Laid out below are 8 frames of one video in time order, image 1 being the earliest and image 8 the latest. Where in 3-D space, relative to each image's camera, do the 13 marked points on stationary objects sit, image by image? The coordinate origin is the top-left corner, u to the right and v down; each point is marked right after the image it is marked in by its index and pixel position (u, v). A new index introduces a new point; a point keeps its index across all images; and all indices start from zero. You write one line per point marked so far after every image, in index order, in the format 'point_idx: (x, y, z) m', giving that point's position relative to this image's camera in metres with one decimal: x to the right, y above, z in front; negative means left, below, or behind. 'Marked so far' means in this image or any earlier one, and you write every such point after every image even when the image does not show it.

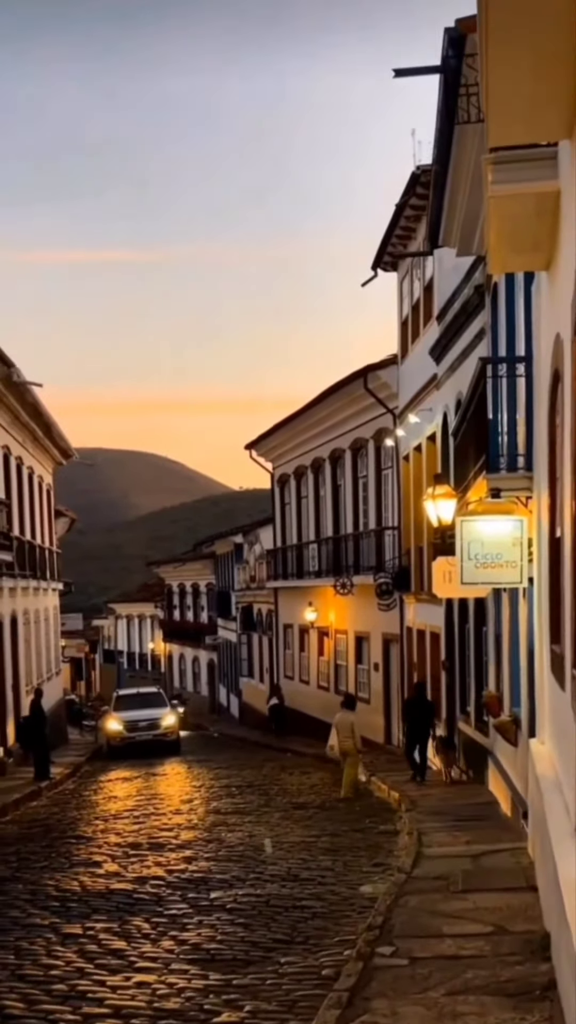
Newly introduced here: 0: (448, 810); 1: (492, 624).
0: (+1.8, -3.3, +14.4) m
1: (+2.4, -1.4, +15.7) m
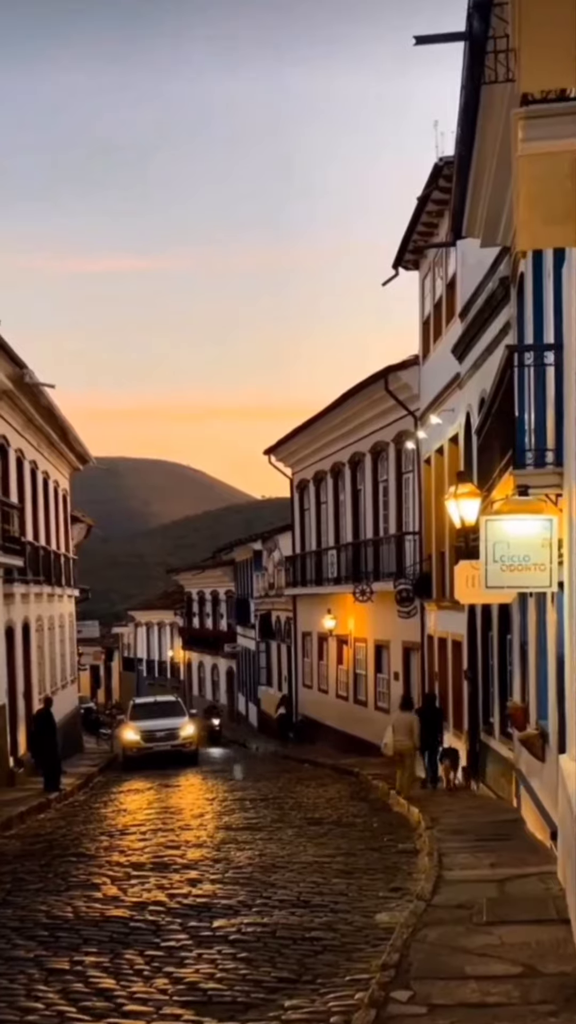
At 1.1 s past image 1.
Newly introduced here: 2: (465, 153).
0: (+1.9, -3.3, +13.7) m
1: (+2.6, -1.4, +15.0) m
2: (+1.7, +3.4, +12.5) m
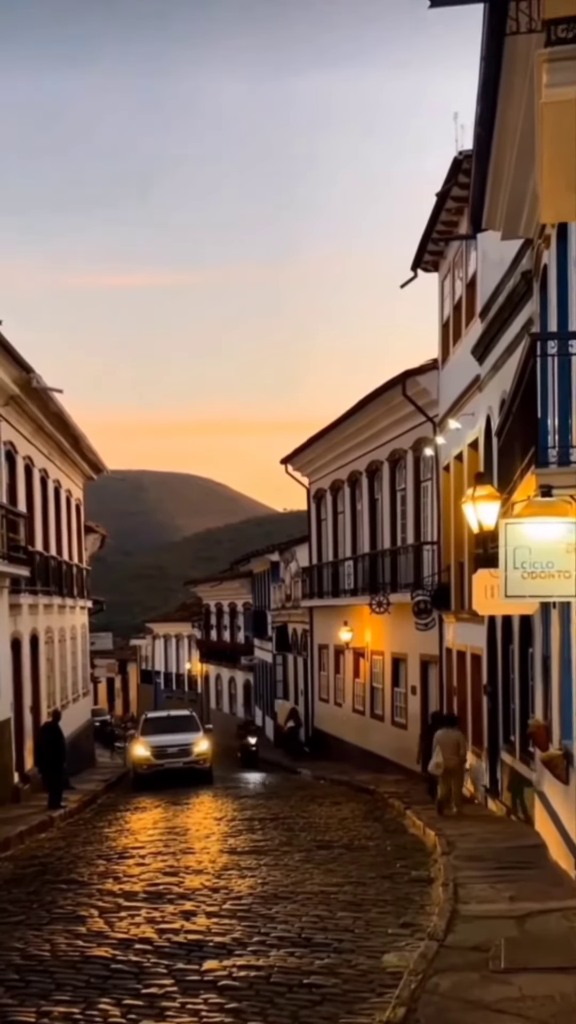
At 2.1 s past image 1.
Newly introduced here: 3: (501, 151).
0: (+2.0, -3.4, +12.8) m
1: (+2.7, -1.4, +14.1) m
2: (+1.8, +3.4, +11.7) m
3: (+1.9, +3.3, +12.0) m
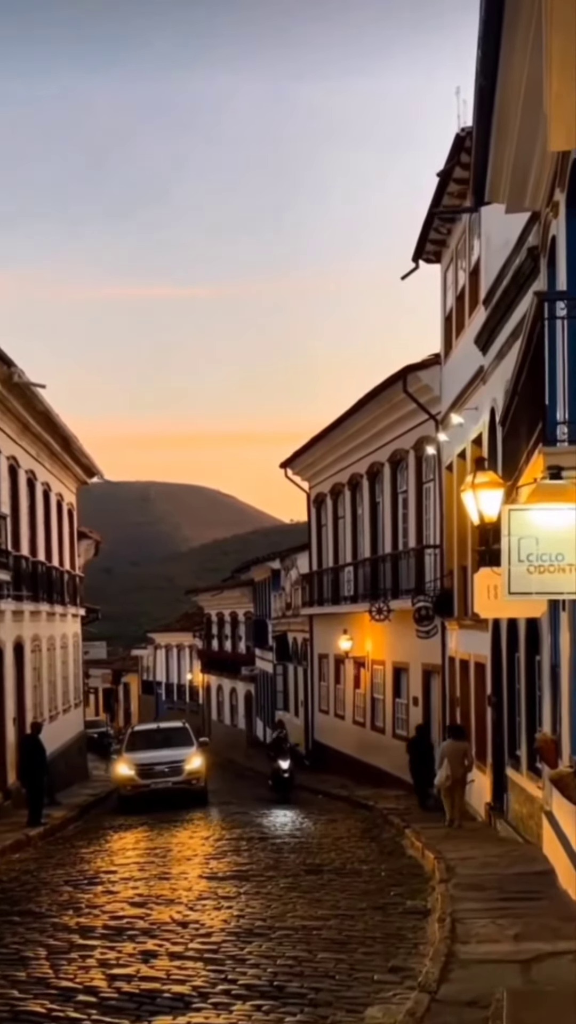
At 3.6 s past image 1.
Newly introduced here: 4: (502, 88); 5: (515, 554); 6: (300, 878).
0: (+1.8, -3.3, +11.6) m
1: (+2.6, -1.4, +12.9) m
2: (+1.6, +3.4, +10.6) m
3: (+1.8, +3.4, +10.9) m
4: (+1.7, +3.4, +10.5) m
5: (+1.4, -0.3, +8.2) m
6: (+0.1, -3.6, +13.0) m
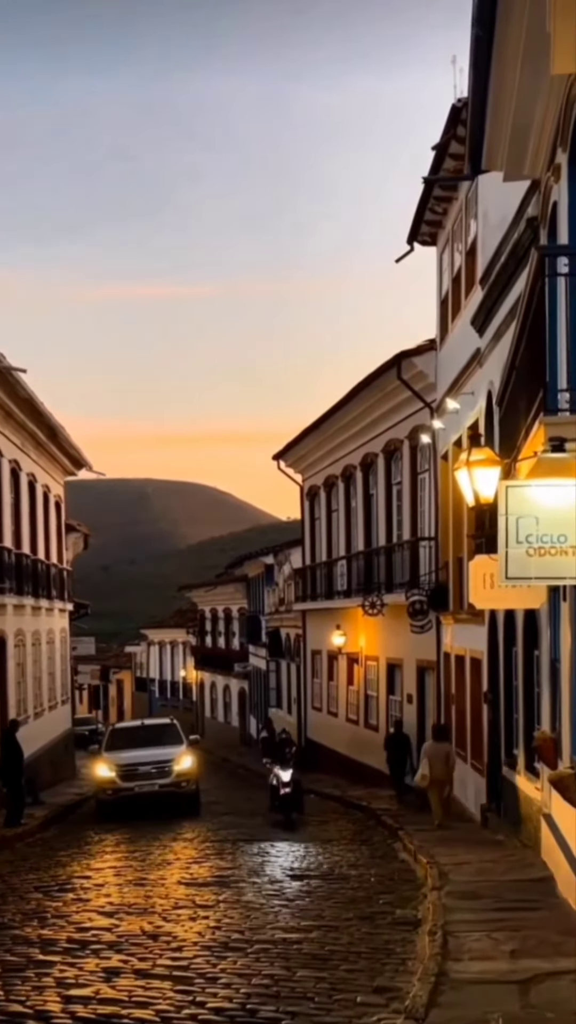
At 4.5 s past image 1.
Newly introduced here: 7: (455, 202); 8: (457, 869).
0: (+1.7, -3.2, +10.9) m
1: (+2.4, -1.3, +12.2) m
2: (+1.5, +3.6, +9.9) m
3: (+1.7, +3.5, +10.1) m
4: (+1.6, +3.5, +9.8) m
5: (+1.3, -0.1, +7.4) m
6: (0.0, -3.5, +12.3) m
7: (+2.5, +4.6, +19.7) m
8: (+1.6, -3.4, +12.6) m
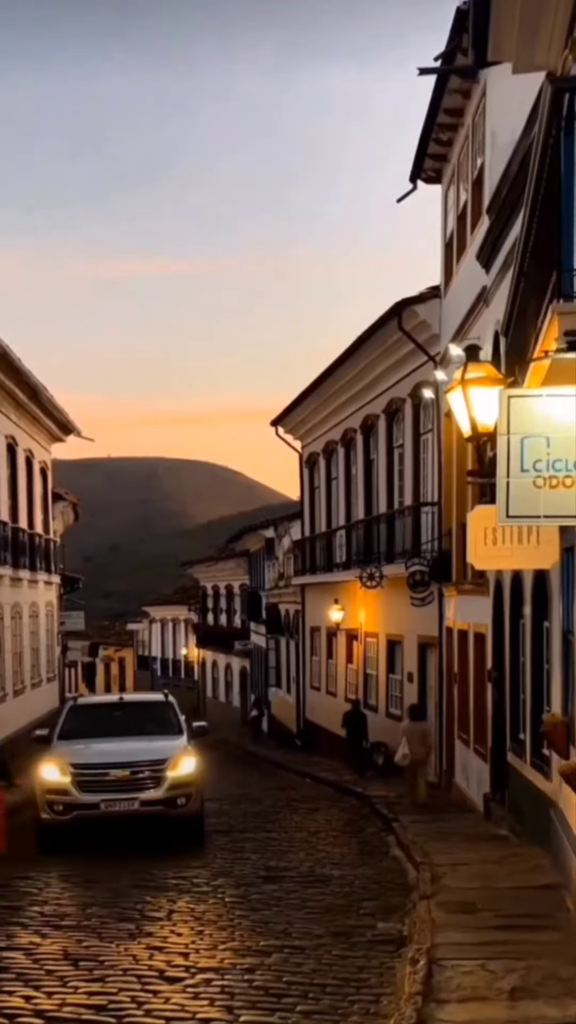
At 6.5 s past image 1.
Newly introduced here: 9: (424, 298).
0: (+1.4, -2.7, +9.3) m
1: (+2.2, -0.8, +10.5) m
2: (+1.2, +4.0, +8.1) m
3: (+1.4, +3.9, +8.4) m
4: (+1.3, +3.9, +8.0) m
5: (+1.0, +0.2, +5.7) m
6: (-0.3, -3.0, +10.6) m
7: (+2.4, +5.2, +17.9) m
8: (+1.4, -3.0, +10.9) m
9: (+2.1, +3.2, +20.0) m
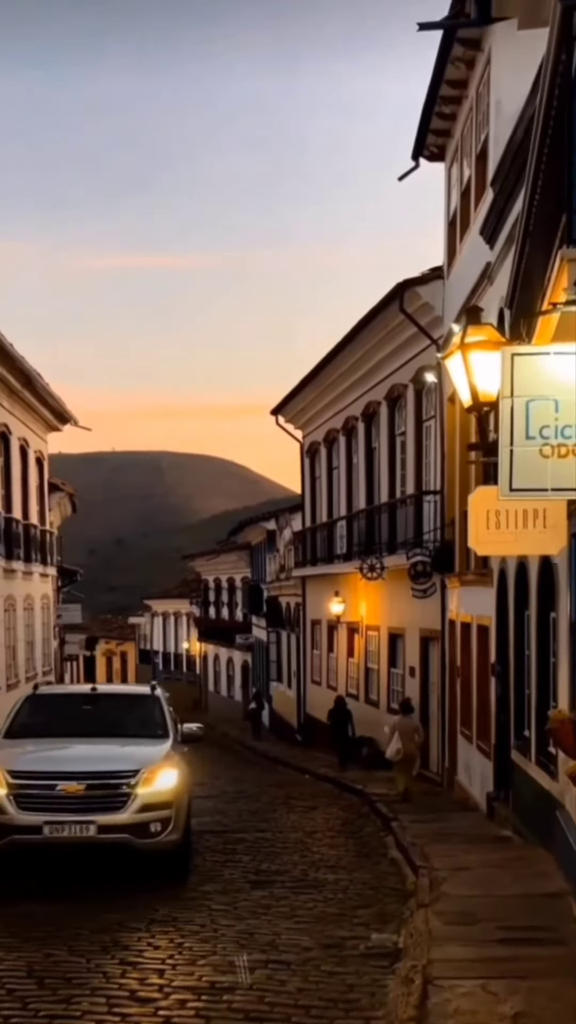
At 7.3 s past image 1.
0: (+1.3, -2.6, +8.6) m
1: (+2.1, -0.7, +9.9) m
2: (+1.2, +4.1, +7.5) m
3: (+1.3, +4.0, +7.7) m
4: (+1.3, +4.0, +7.4) m
5: (+0.9, +0.3, +5.1) m
6: (-0.4, -2.9, +10.0) m
7: (+2.3, +5.3, +17.2) m
8: (+1.3, -2.9, +10.3) m
9: (+2.0, +3.4, +19.3) m
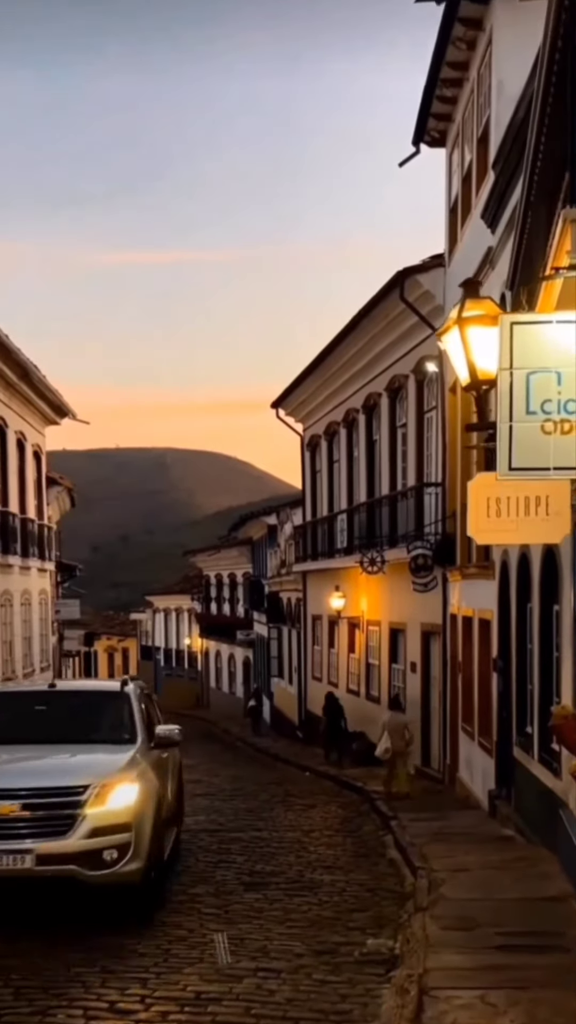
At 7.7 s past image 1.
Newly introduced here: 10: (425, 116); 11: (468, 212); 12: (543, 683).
0: (+1.3, -2.5, +8.3) m
1: (+2.0, -0.6, +9.5) m
2: (+1.1, +4.1, +7.1) m
3: (+1.3, +4.1, +7.3) m
4: (+1.2, +4.1, +7.0) m
5: (+0.8, +0.4, +4.7) m
6: (-0.4, -2.8, +9.6) m
7: (+2.3, +5.4, +16.8) m
8: (+1.2, -2.8, +9.9) m
9: (+2.0, +3.5, +18.9) m
10: (+1.9, +5.4, +18.1) m
11: (+2.3, +3.8, +16.7) m
12: (+2.1, -1.4, +11.0) m
